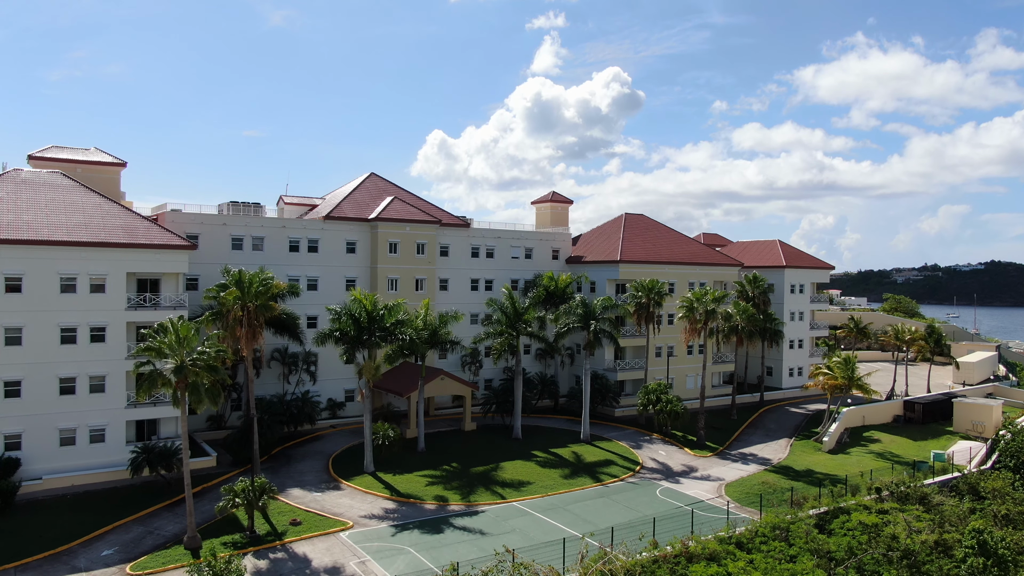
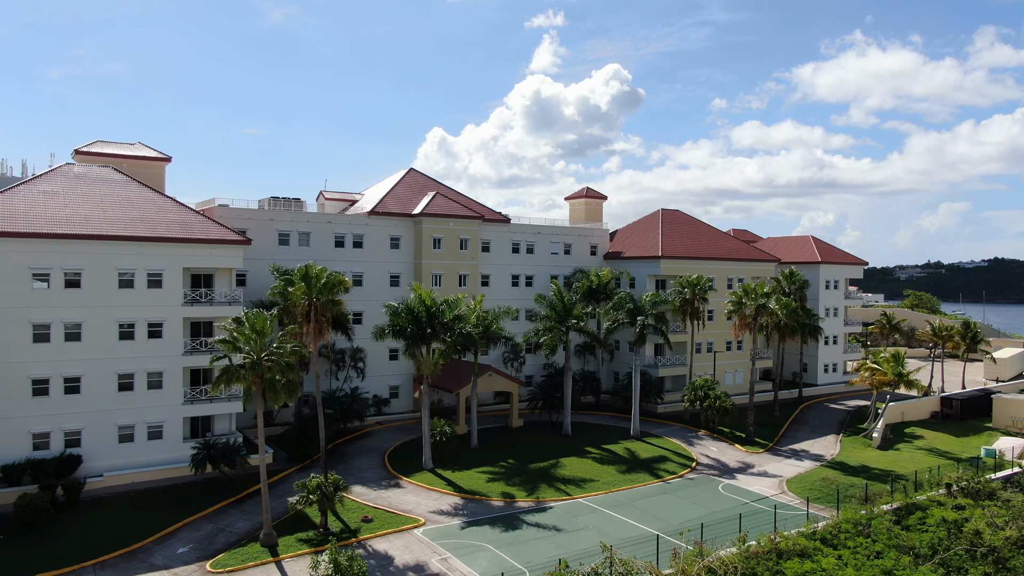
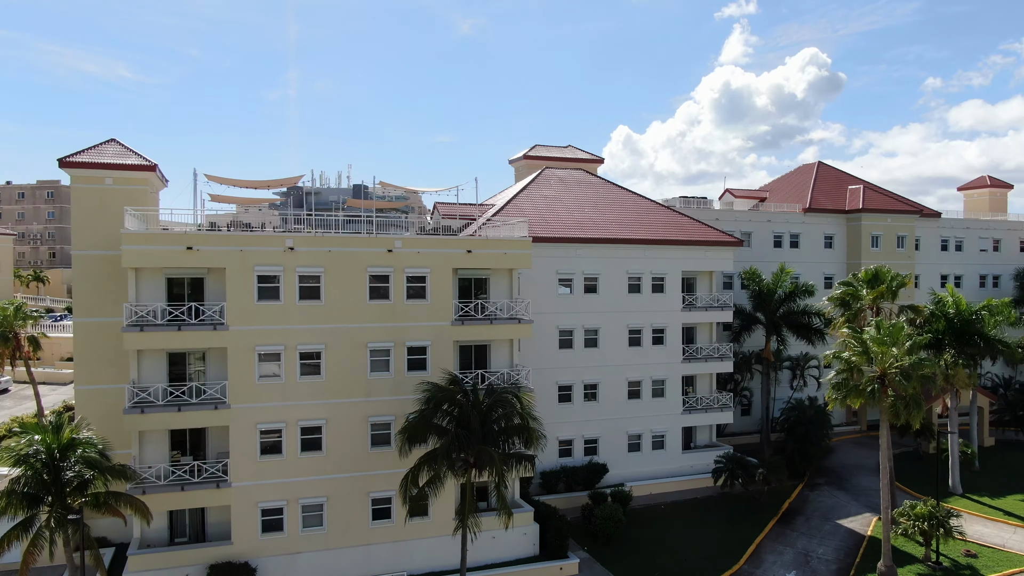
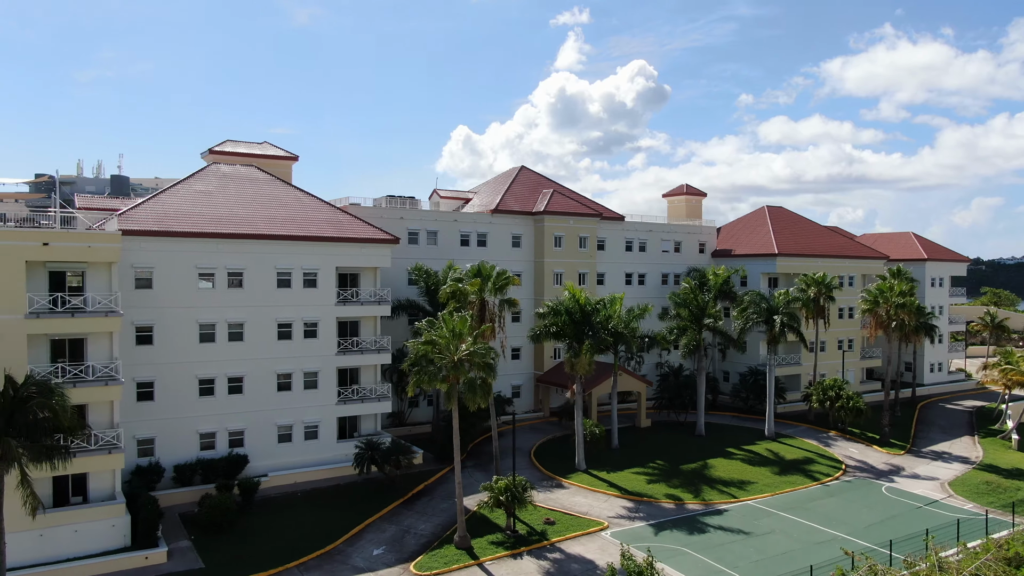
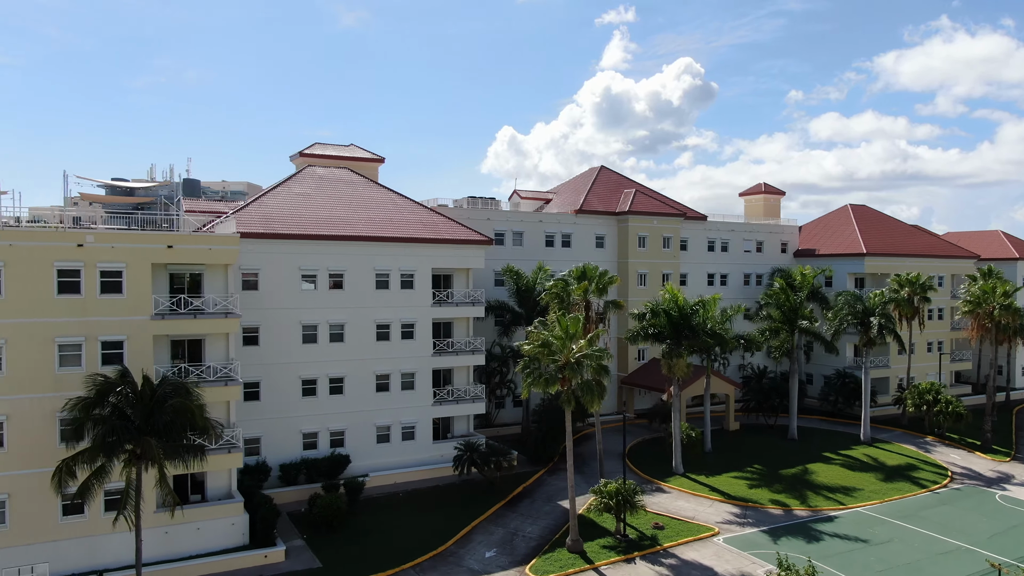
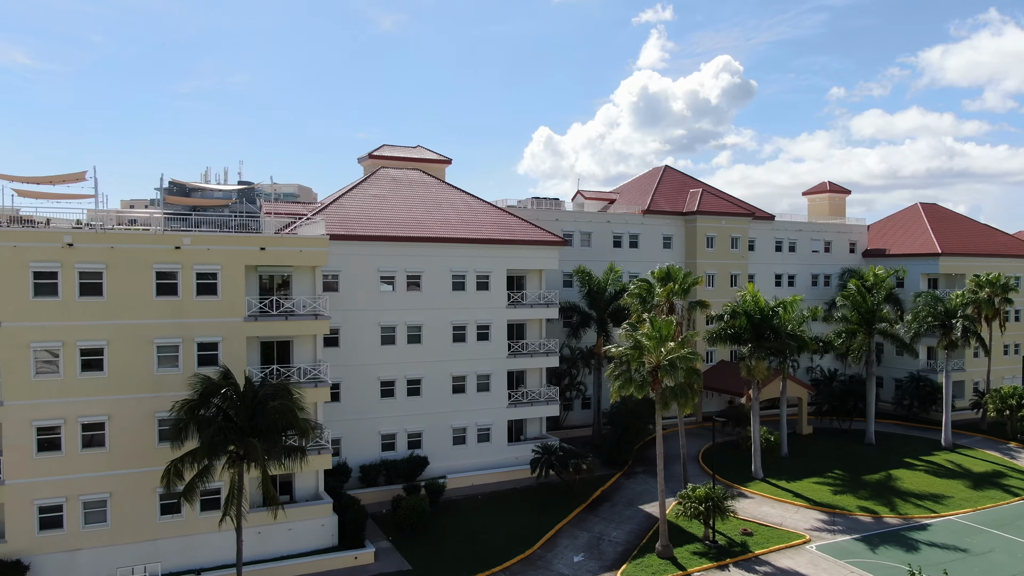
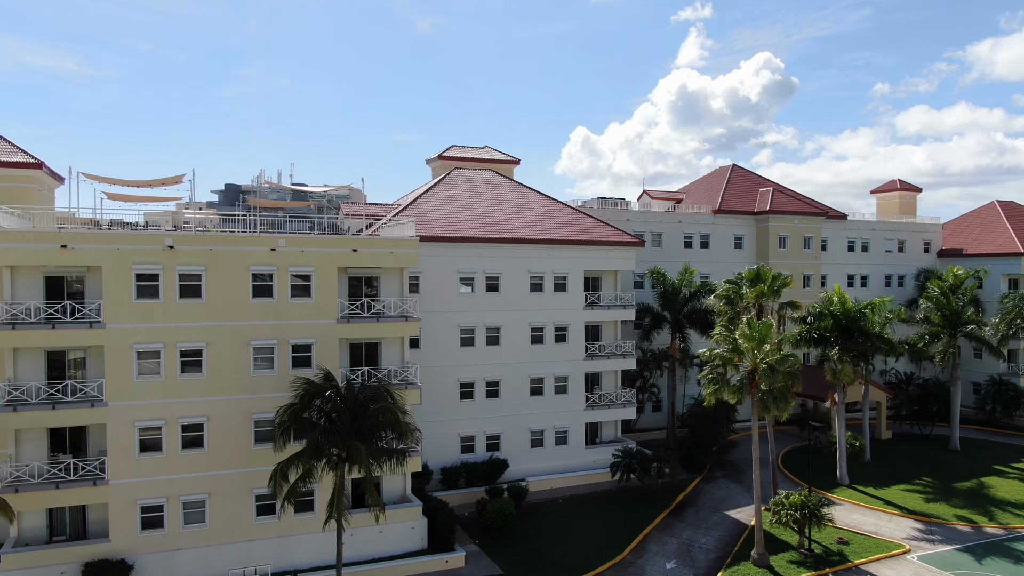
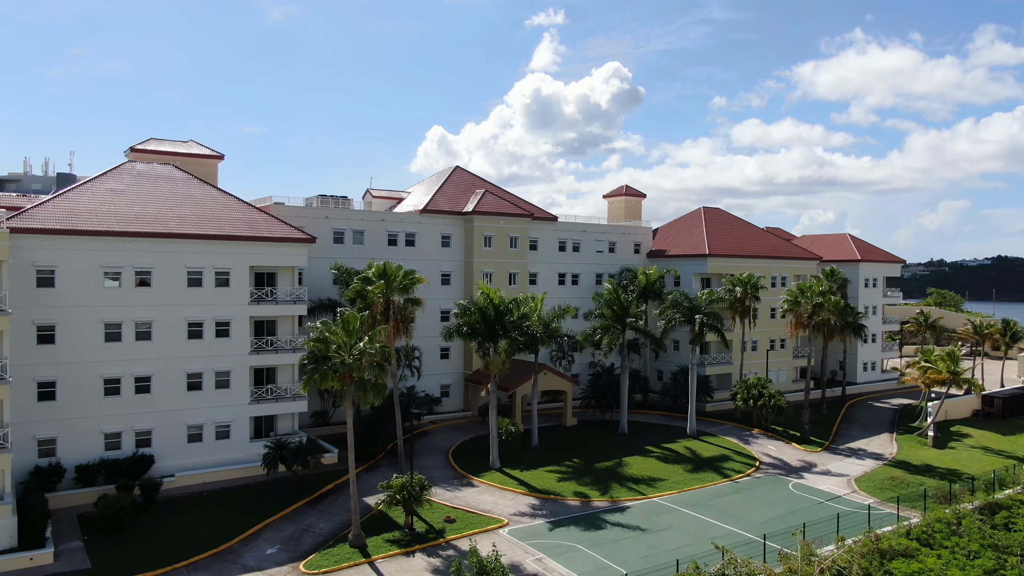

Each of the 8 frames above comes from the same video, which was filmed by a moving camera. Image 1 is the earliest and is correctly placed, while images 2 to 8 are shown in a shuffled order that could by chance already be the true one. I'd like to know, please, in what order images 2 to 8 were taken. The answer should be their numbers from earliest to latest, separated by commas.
2, 8, 4, 5, 6, 7, 3
